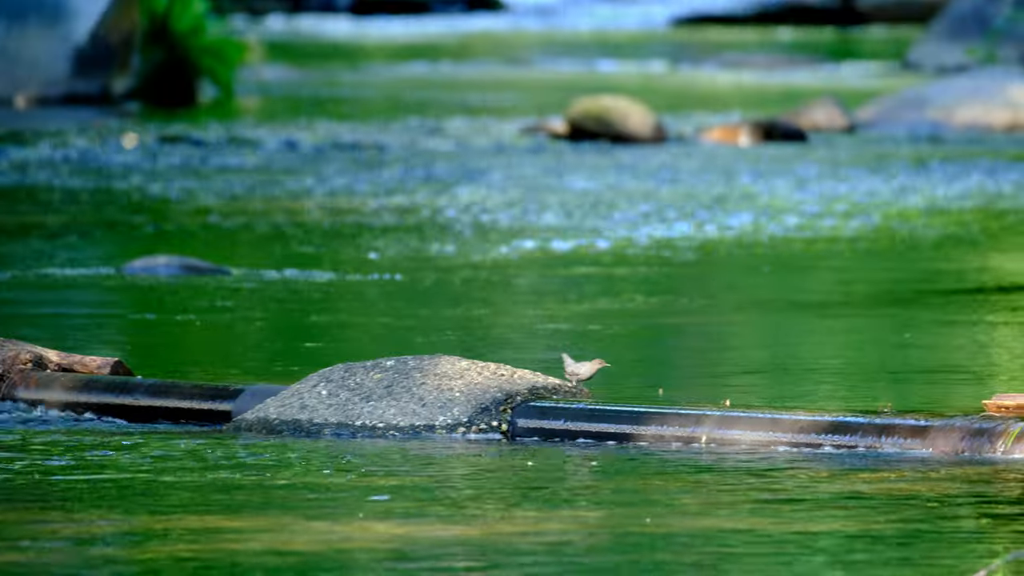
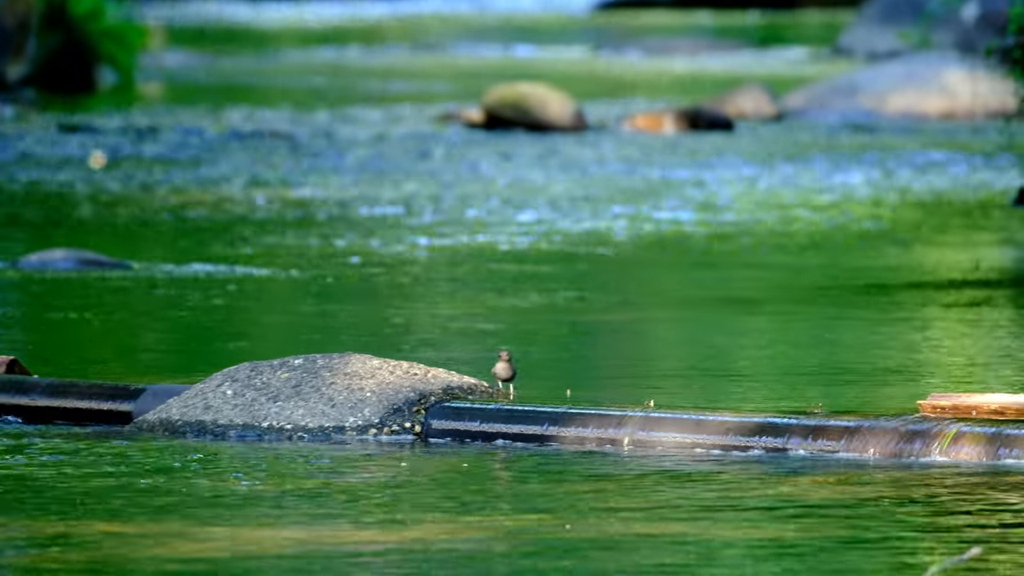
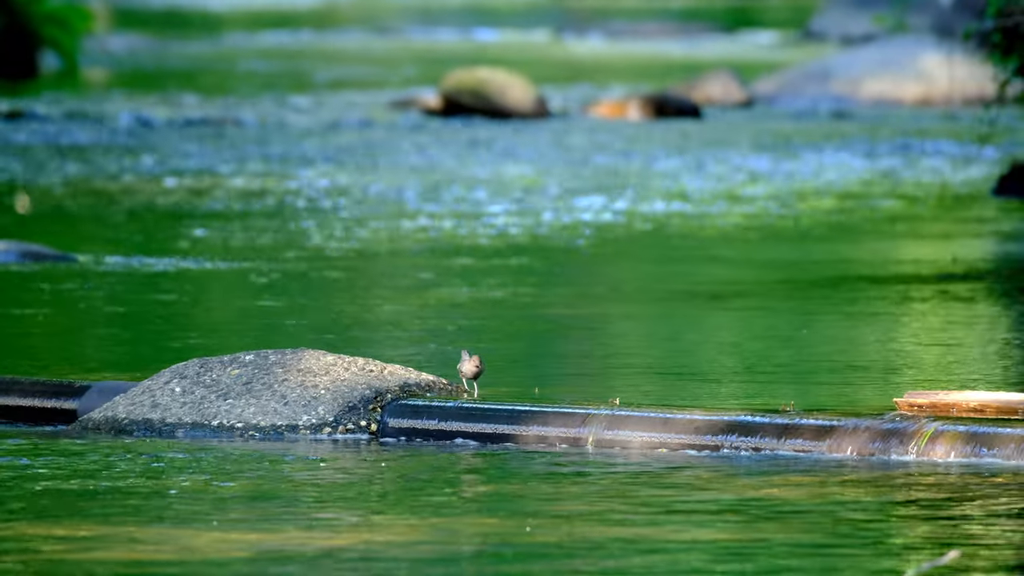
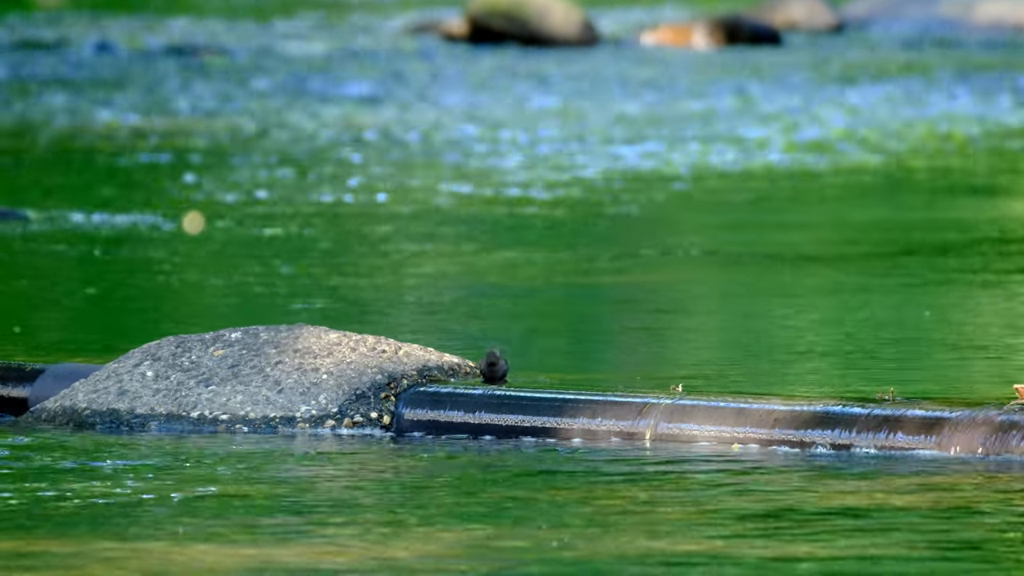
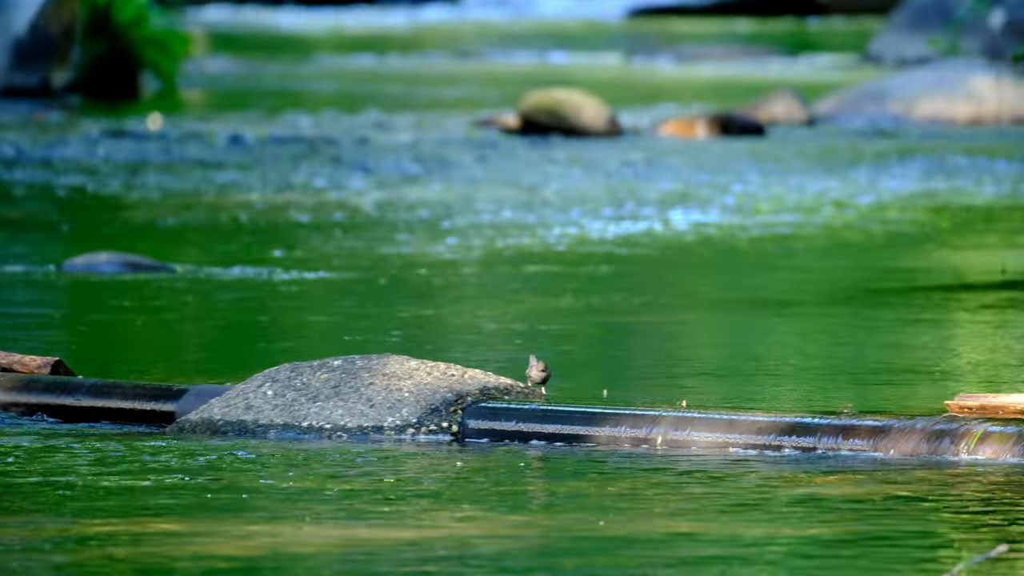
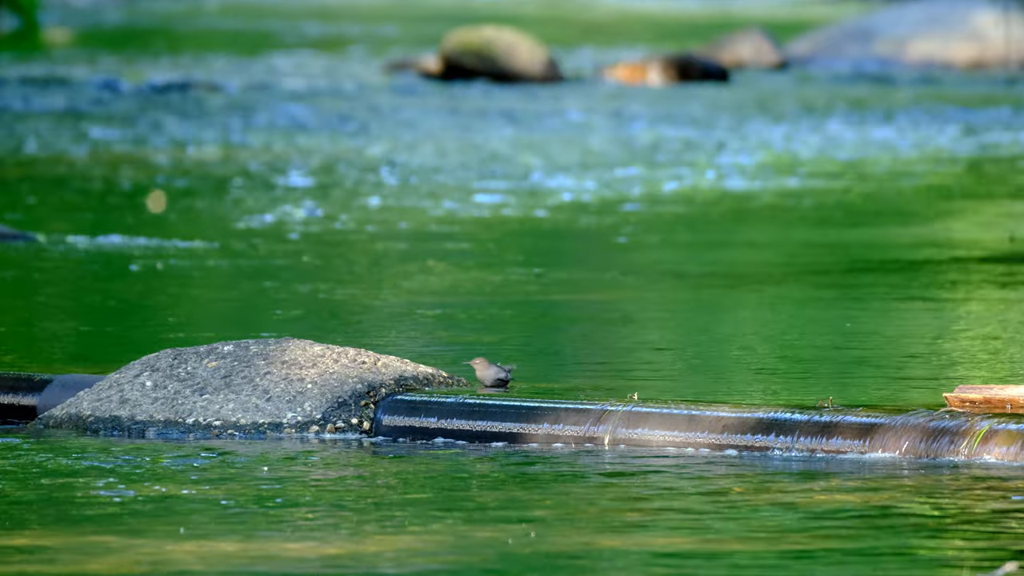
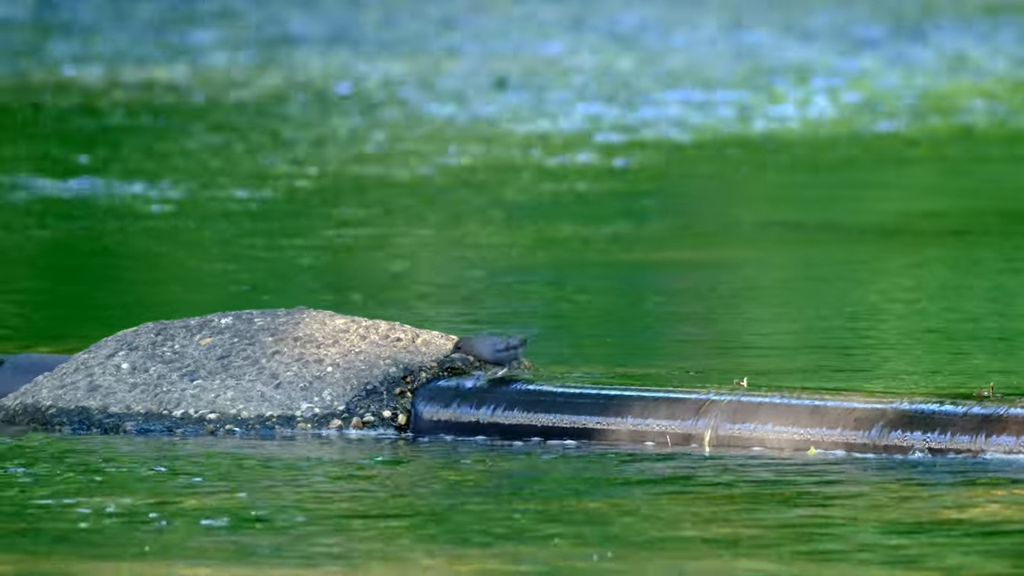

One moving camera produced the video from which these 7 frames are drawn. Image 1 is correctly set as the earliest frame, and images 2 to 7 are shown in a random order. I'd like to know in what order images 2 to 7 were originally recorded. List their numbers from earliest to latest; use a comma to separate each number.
5, 2, 3, 6, 4, 7
